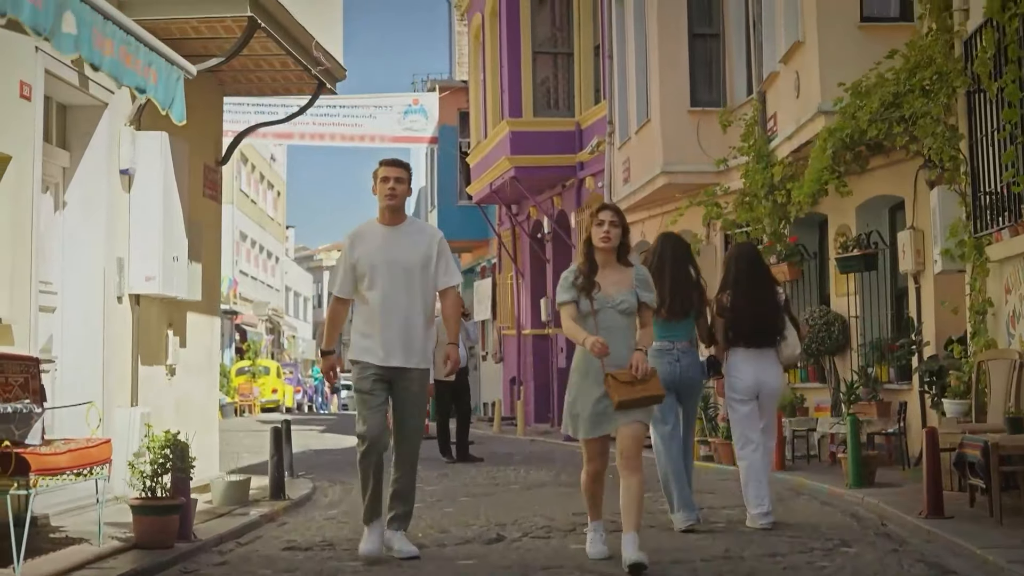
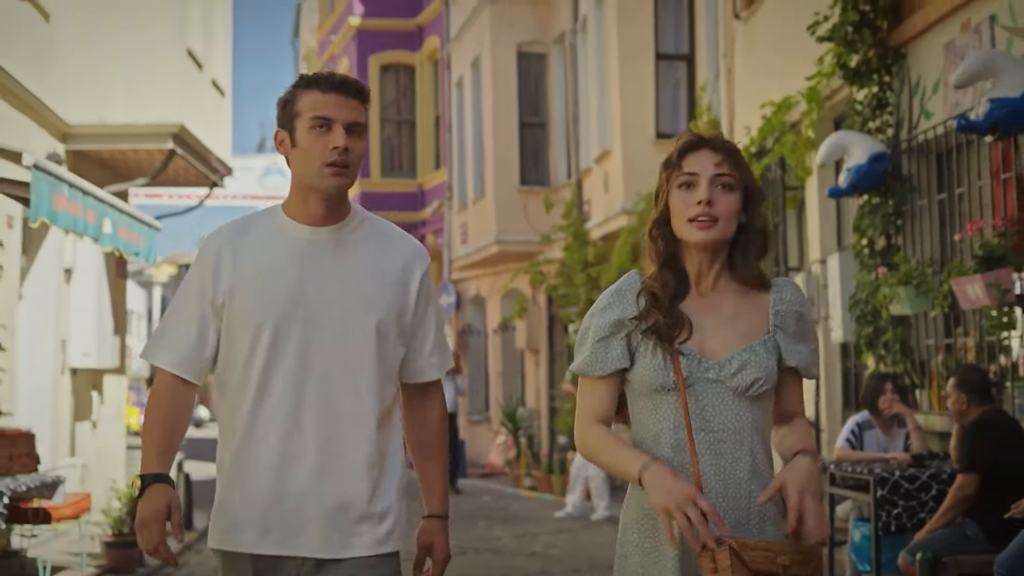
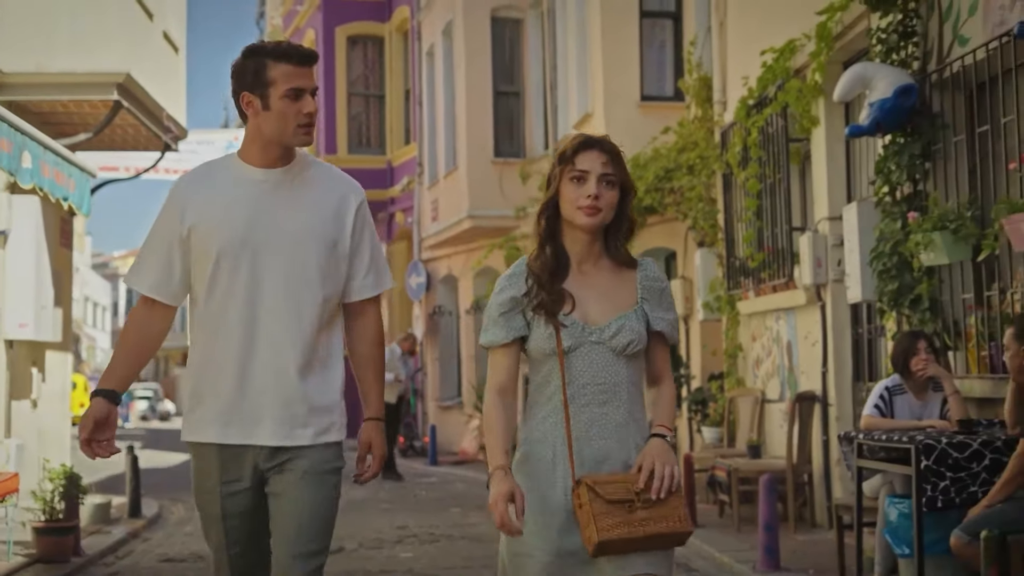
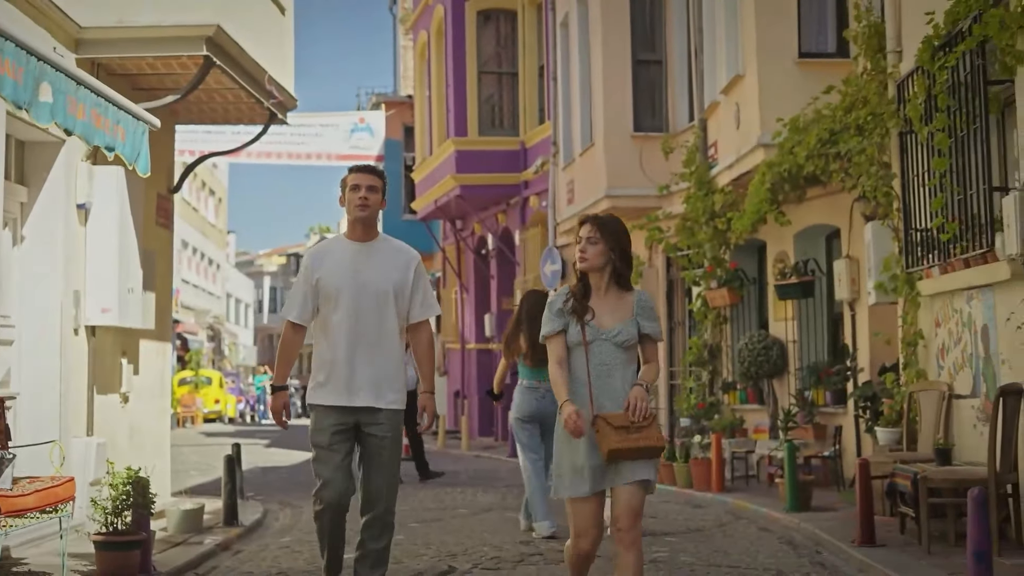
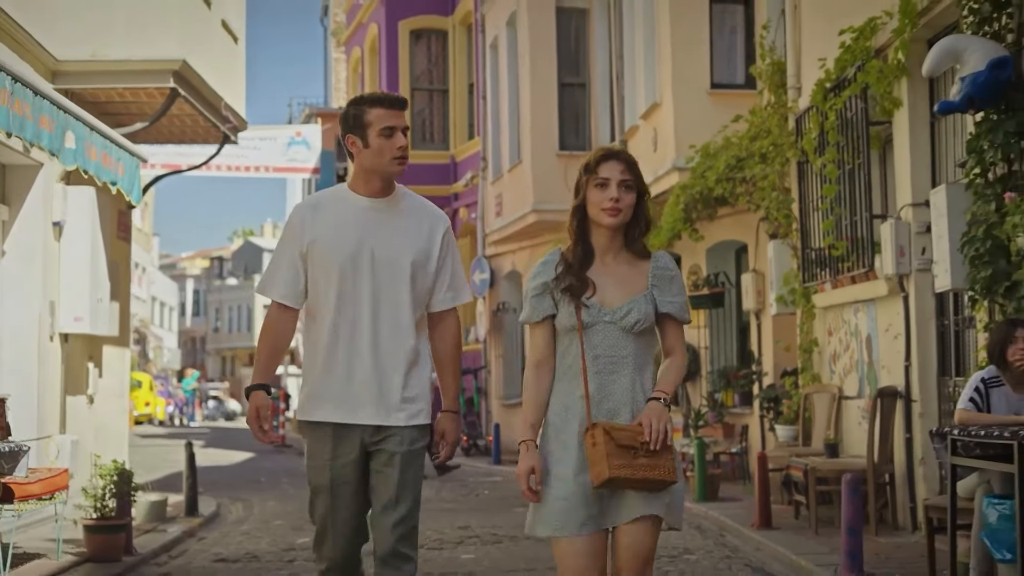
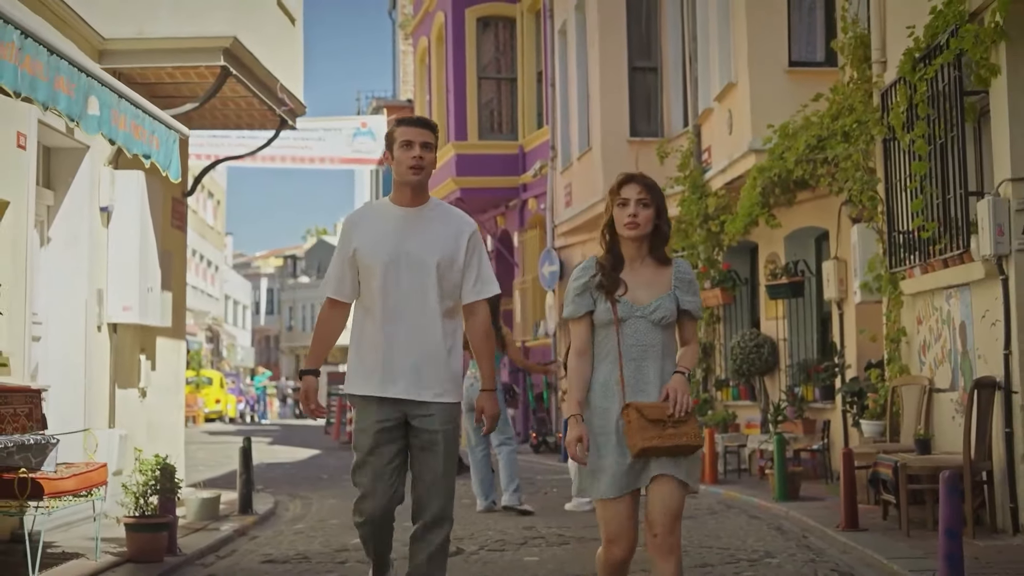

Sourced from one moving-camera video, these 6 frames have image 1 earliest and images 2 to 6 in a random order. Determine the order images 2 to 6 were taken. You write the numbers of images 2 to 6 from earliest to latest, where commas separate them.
4, 6, 5, 3, 2
